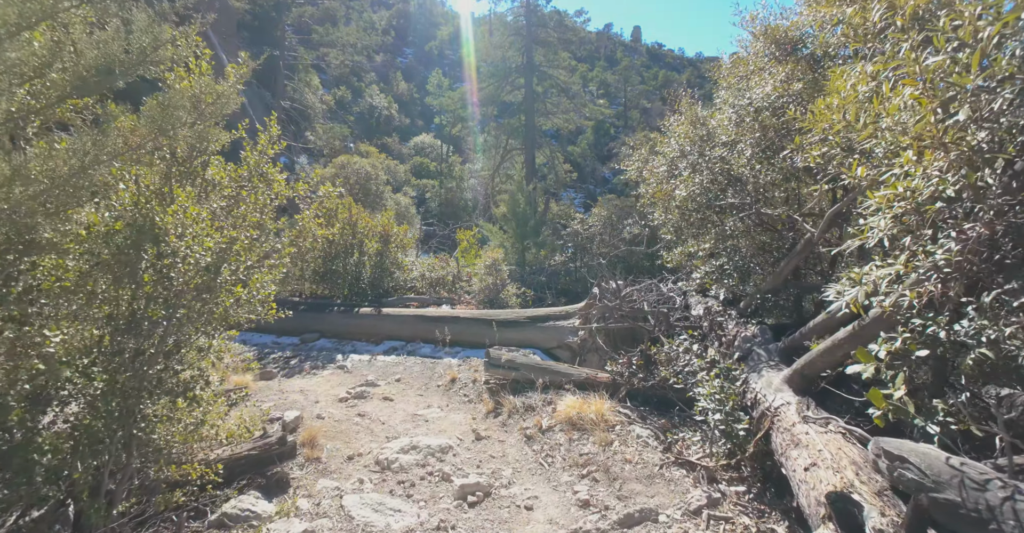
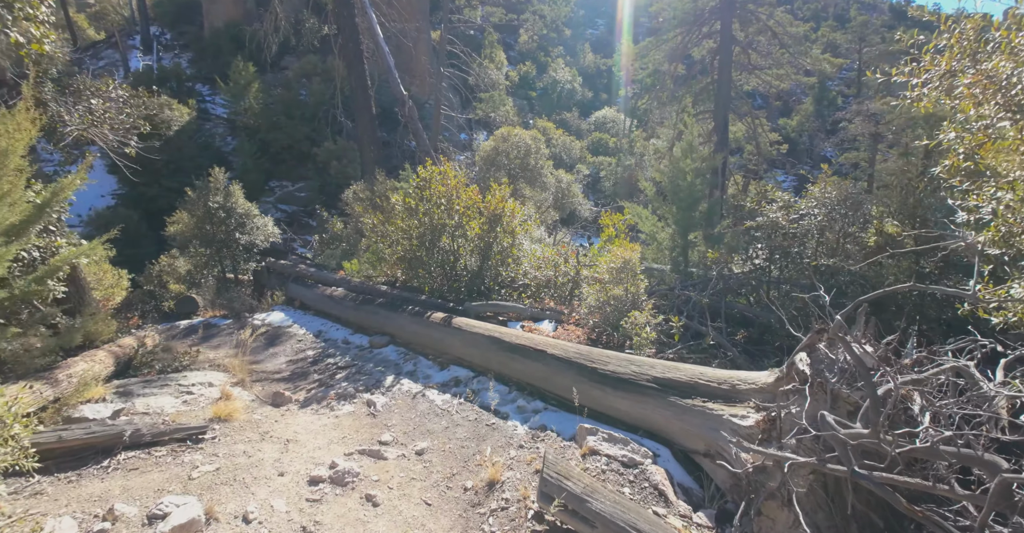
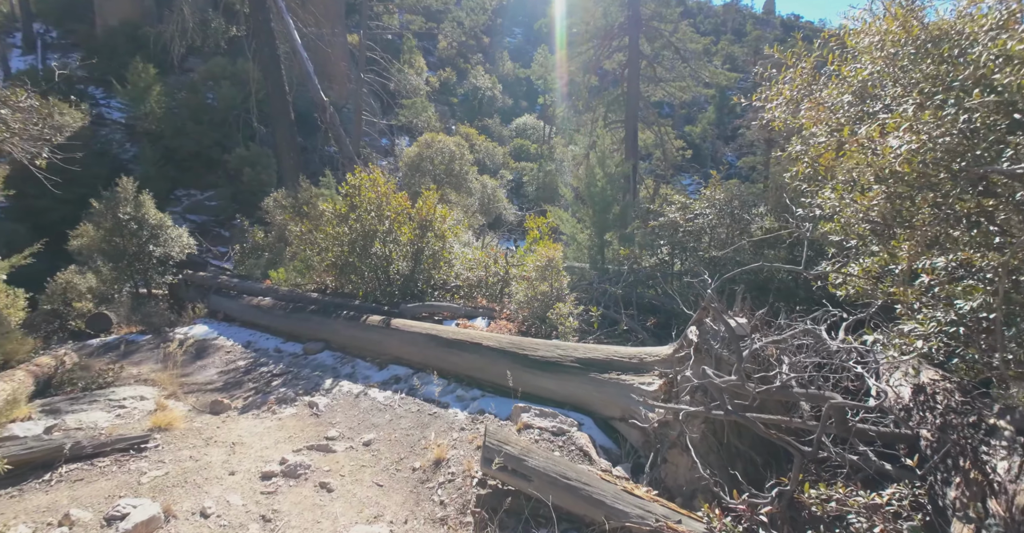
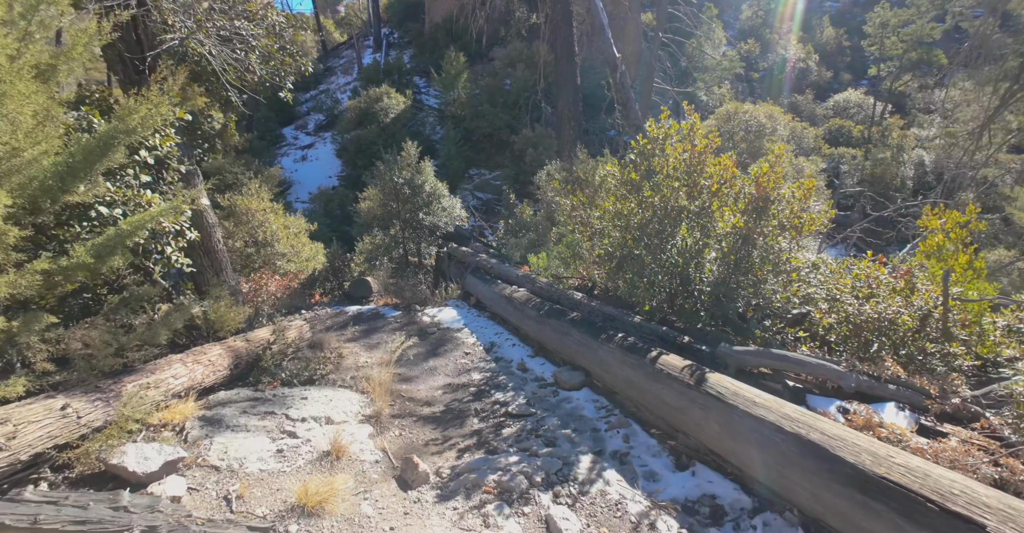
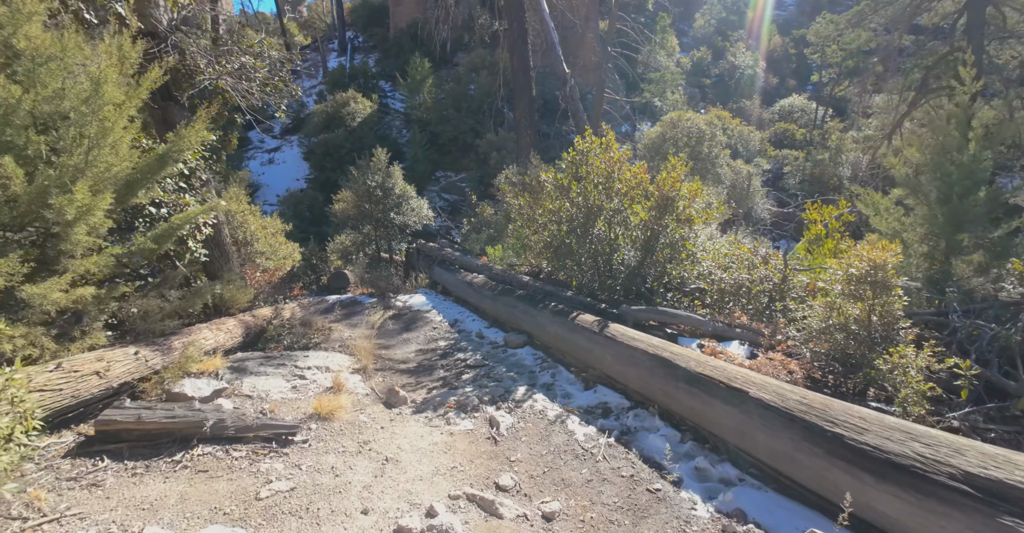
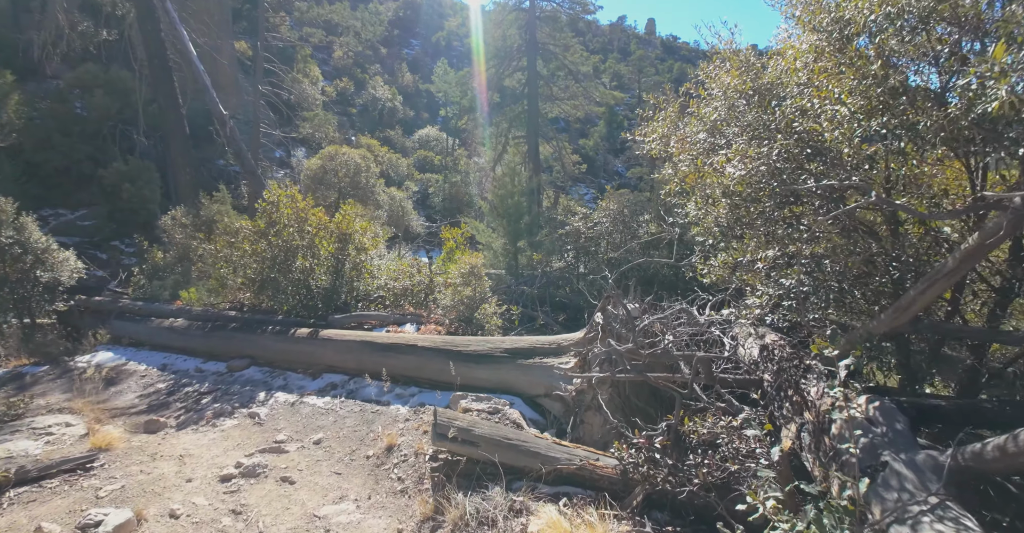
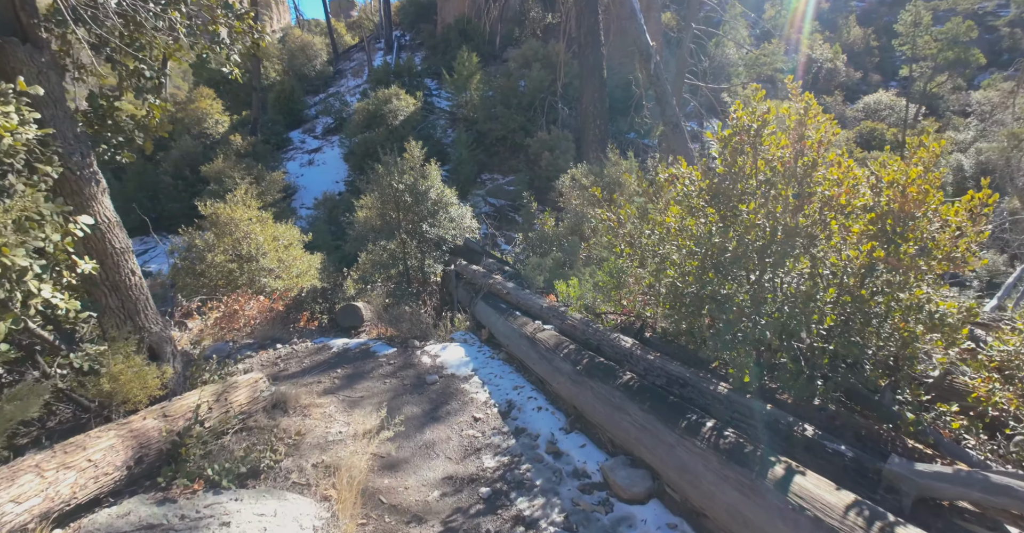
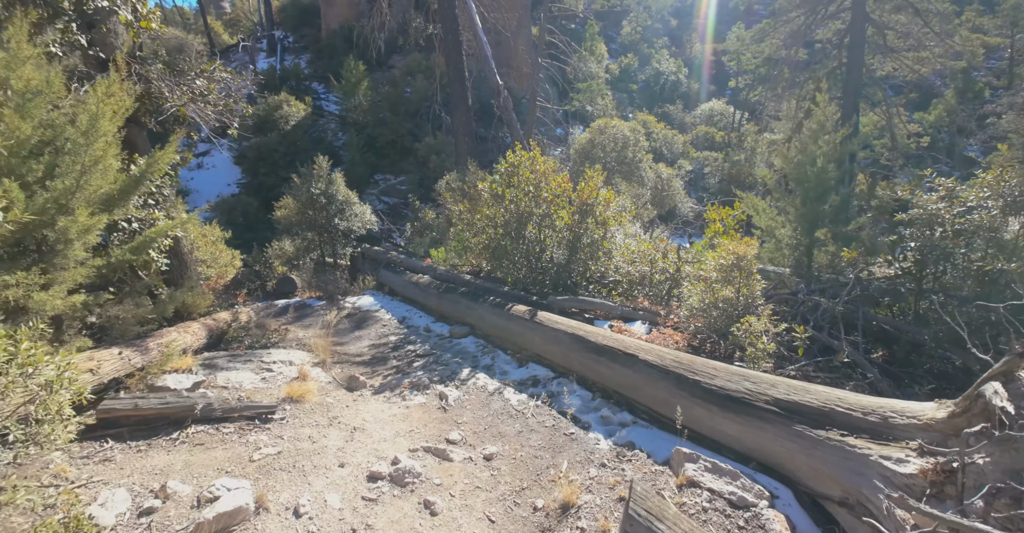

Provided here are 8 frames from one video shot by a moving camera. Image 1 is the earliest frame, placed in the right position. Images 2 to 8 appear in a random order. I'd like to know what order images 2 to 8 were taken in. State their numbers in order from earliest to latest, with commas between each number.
6, 3, 2, 8, 5, 4, 7
